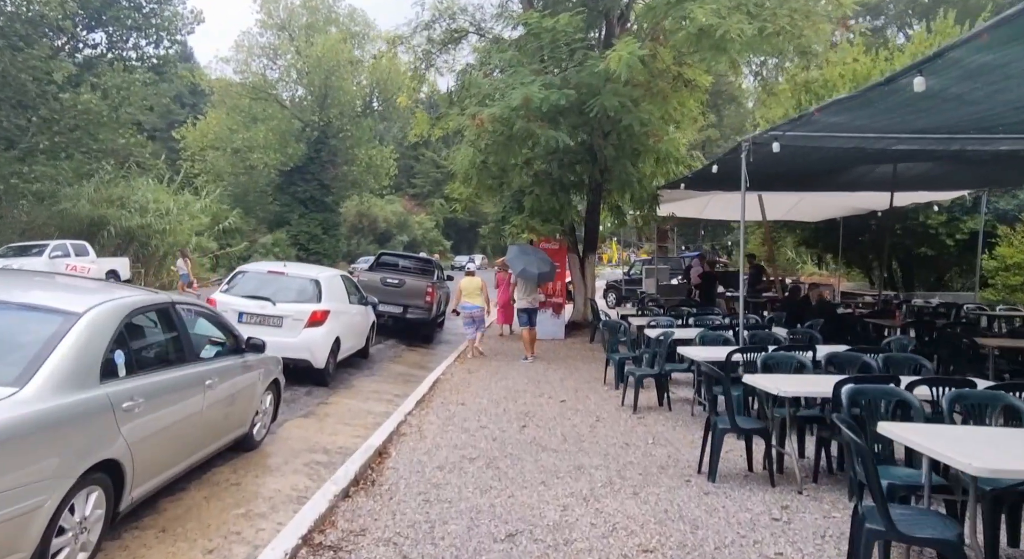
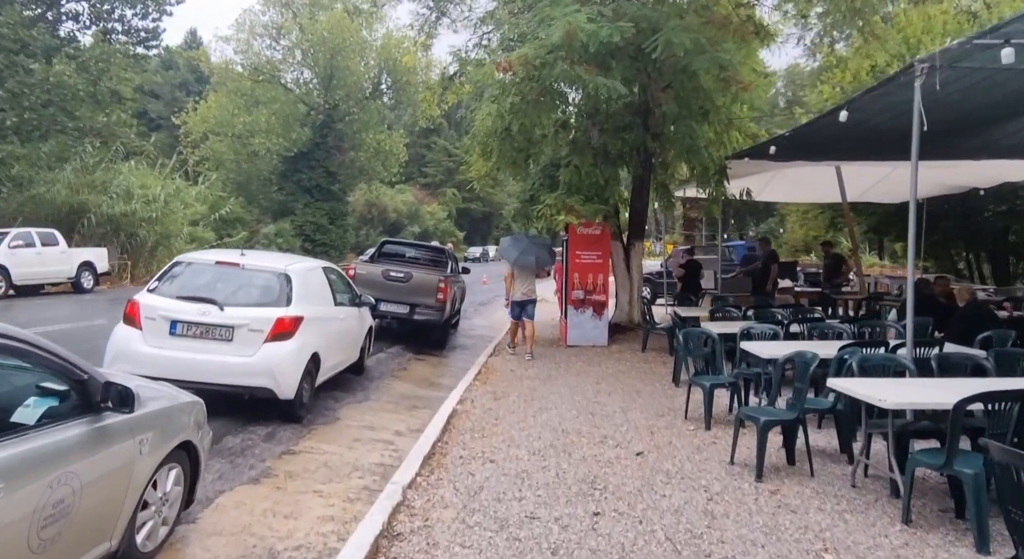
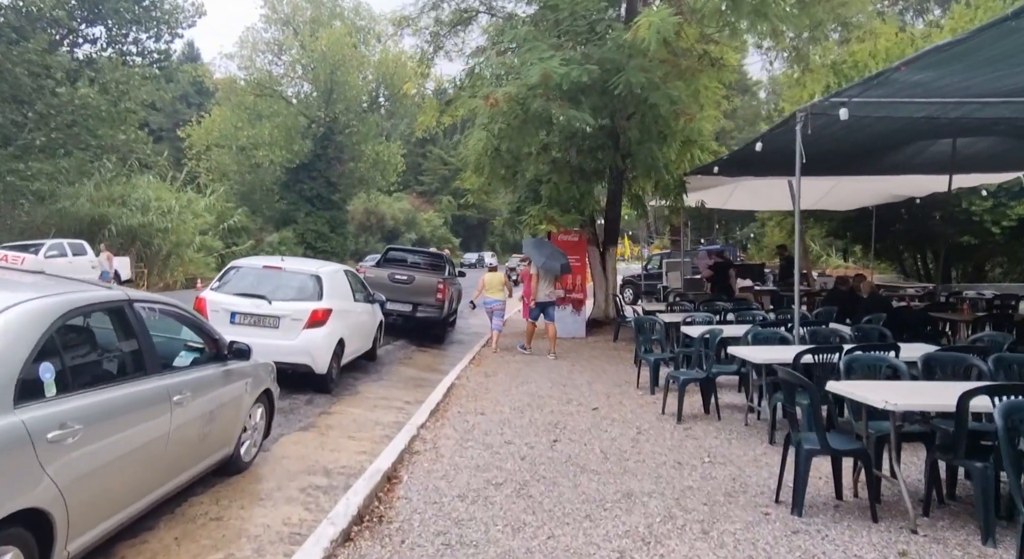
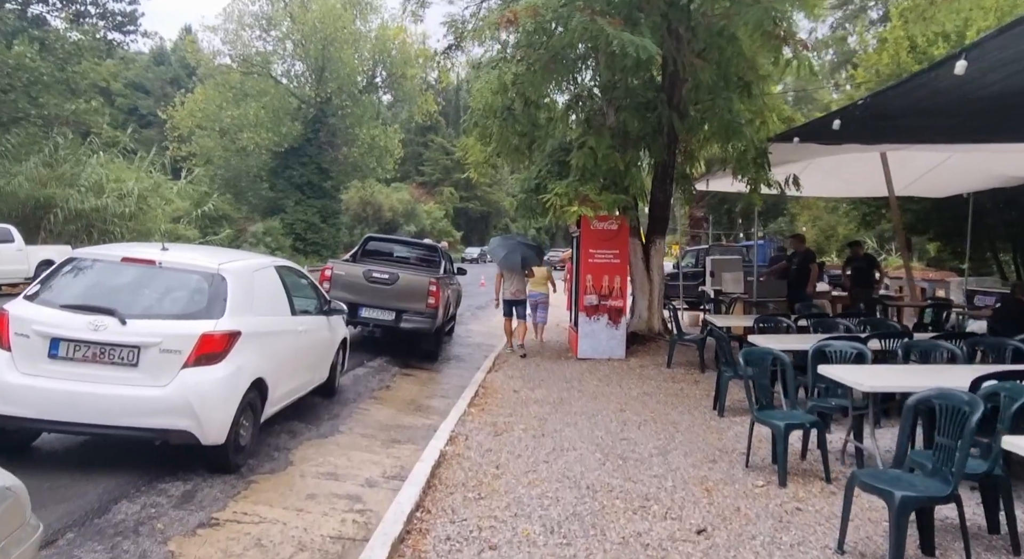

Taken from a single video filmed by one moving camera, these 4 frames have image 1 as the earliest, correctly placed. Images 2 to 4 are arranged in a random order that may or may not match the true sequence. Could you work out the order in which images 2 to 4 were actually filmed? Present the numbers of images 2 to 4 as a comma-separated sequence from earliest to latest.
3, 2, 4
